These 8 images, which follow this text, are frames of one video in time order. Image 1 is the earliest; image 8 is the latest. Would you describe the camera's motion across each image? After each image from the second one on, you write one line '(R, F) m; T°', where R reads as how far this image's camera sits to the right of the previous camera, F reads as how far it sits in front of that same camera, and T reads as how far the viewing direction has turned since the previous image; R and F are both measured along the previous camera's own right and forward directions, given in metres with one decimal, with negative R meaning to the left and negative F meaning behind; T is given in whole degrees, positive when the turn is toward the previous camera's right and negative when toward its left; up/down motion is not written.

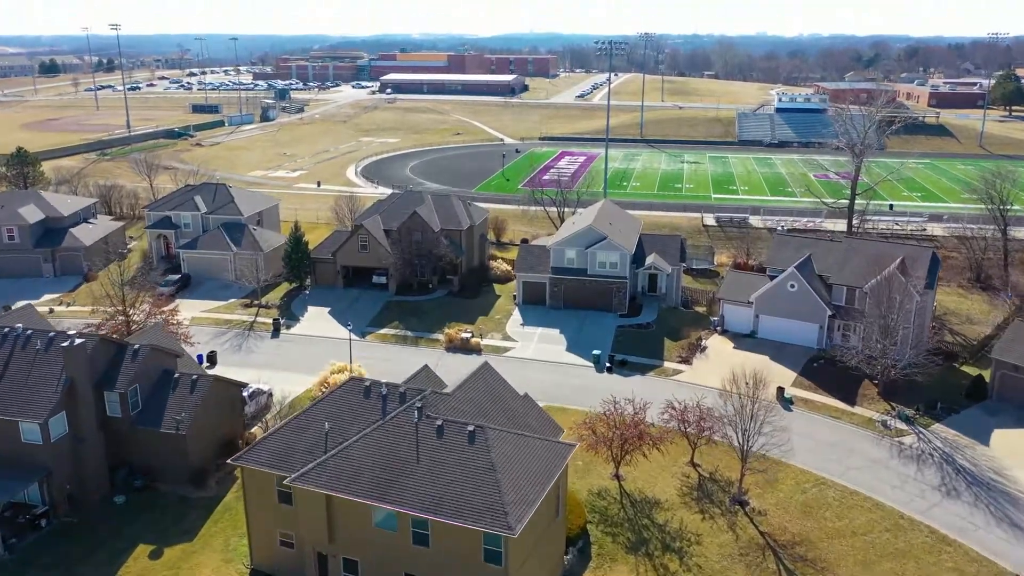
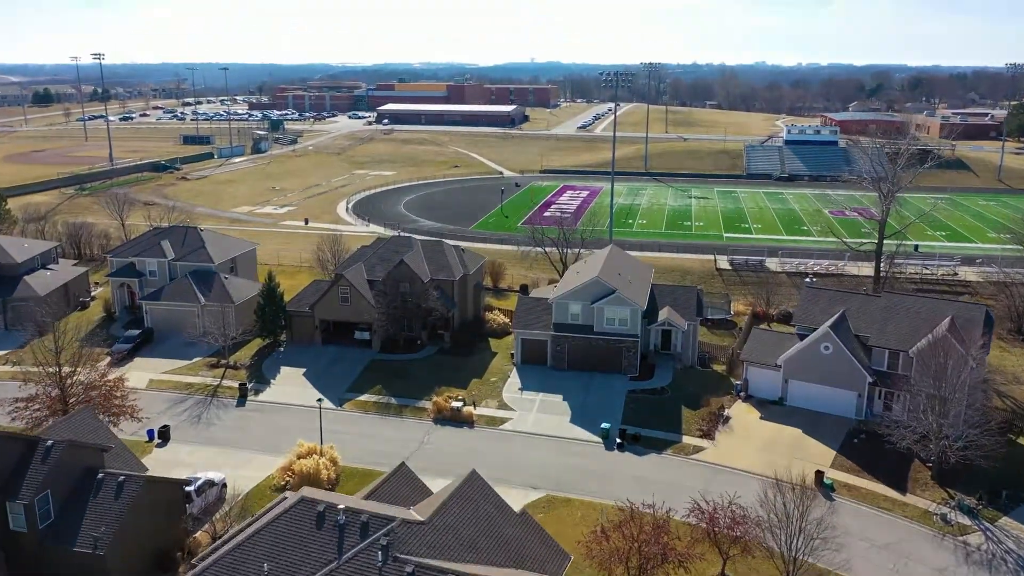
(+0.1, +4.2) m; 0°
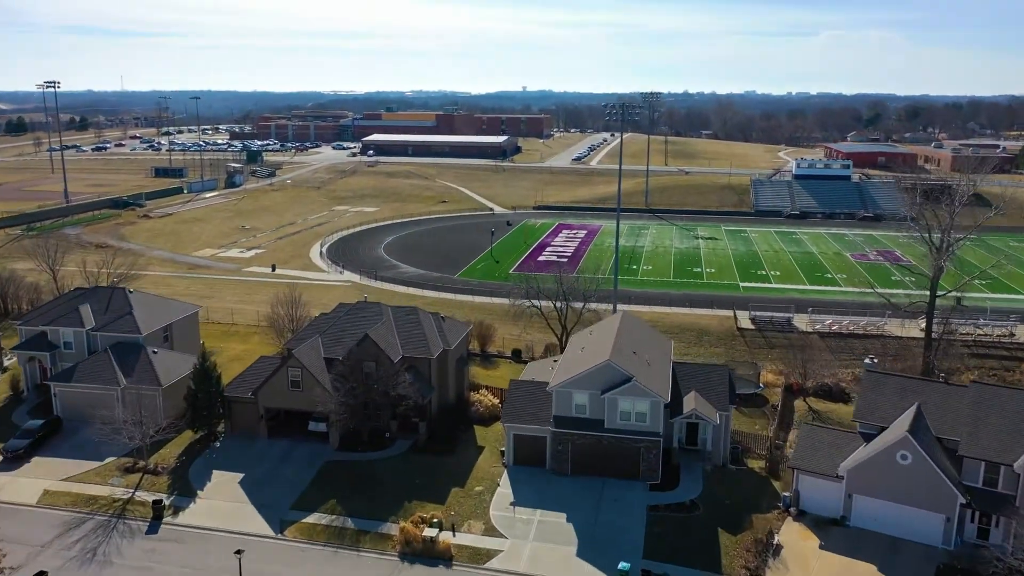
(+0.1, +7.0) m; +1°
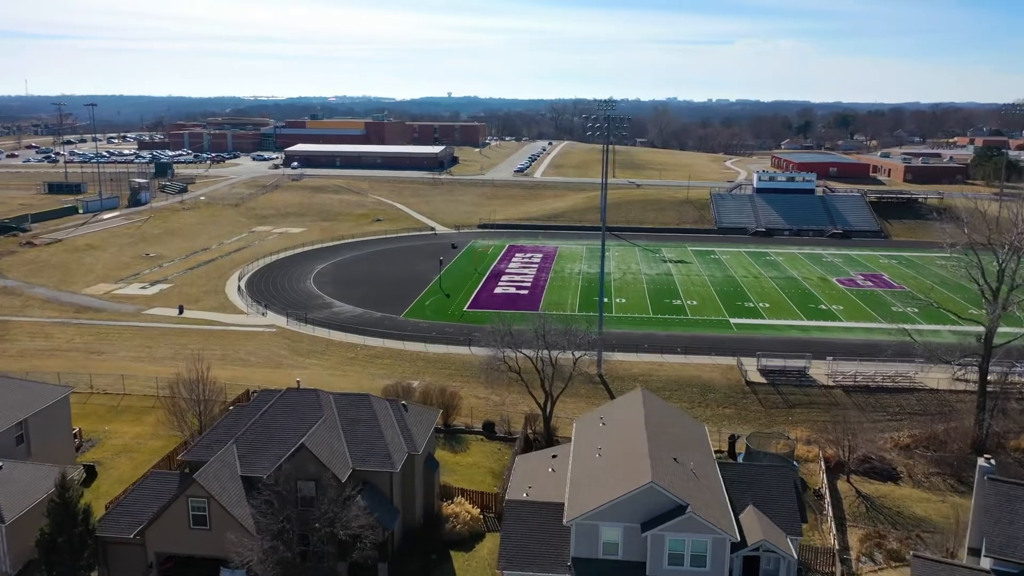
(-1.7, +8.5) m; +5°
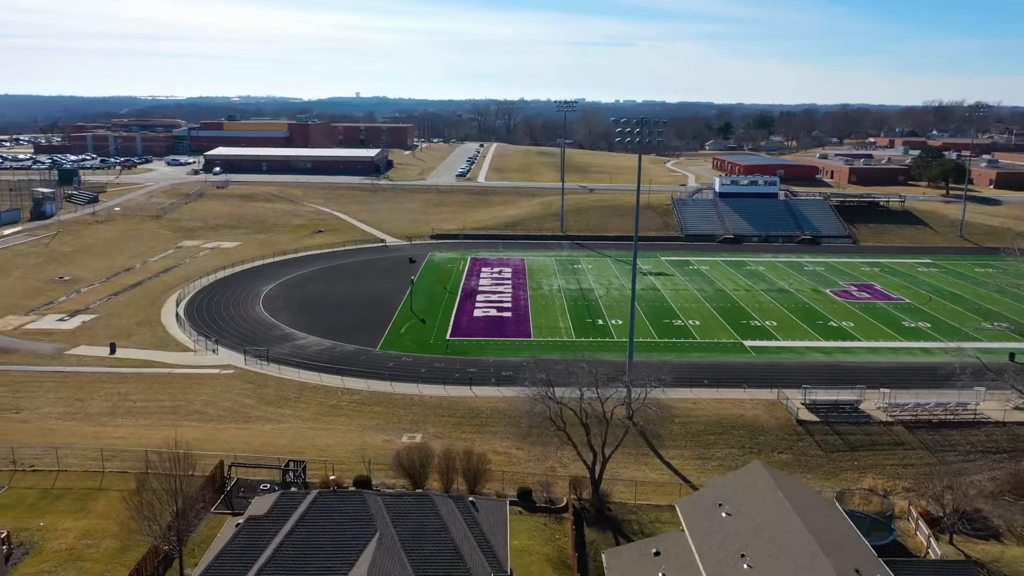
(-4.2, +6.1) m; +6°
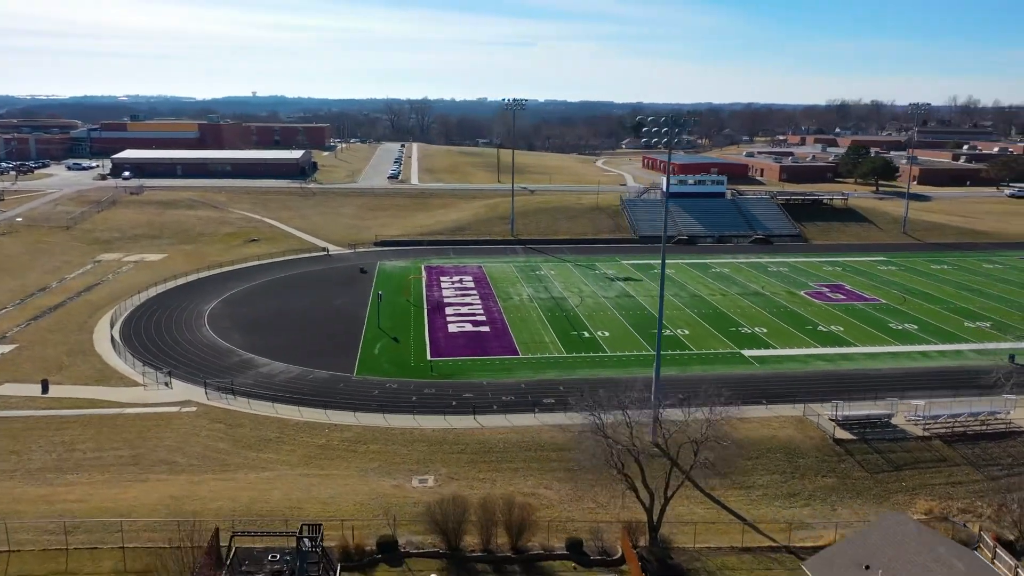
(-4.0, +3.9) m; +6°
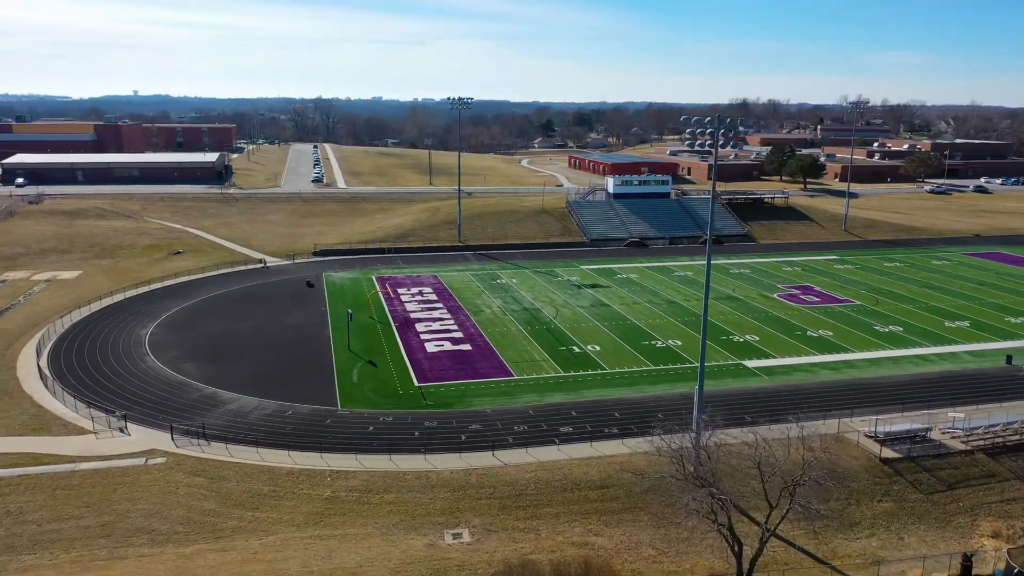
(-4.3, +3.8) m; +7°
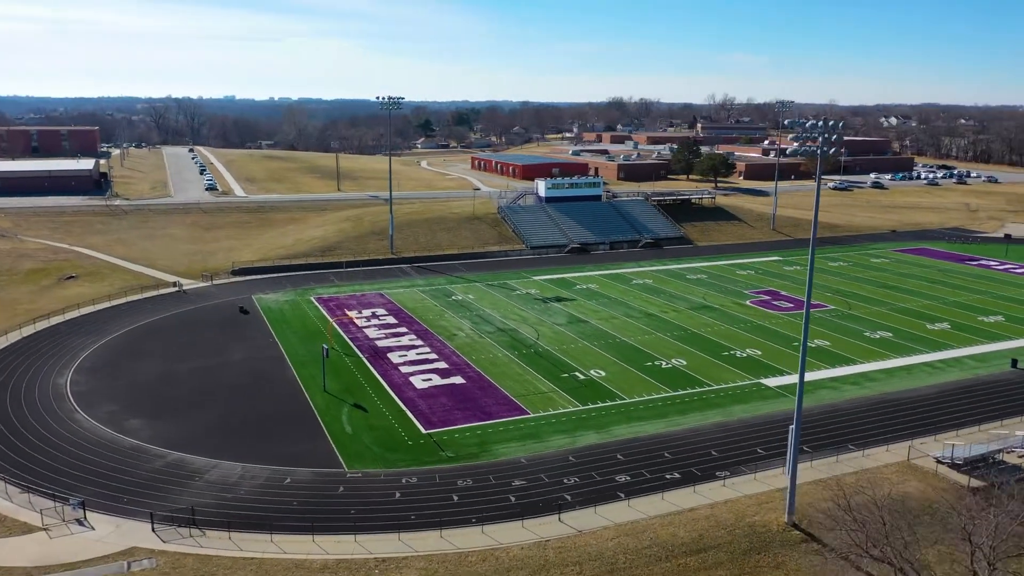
(-5.9, +5.2) m; +9°
